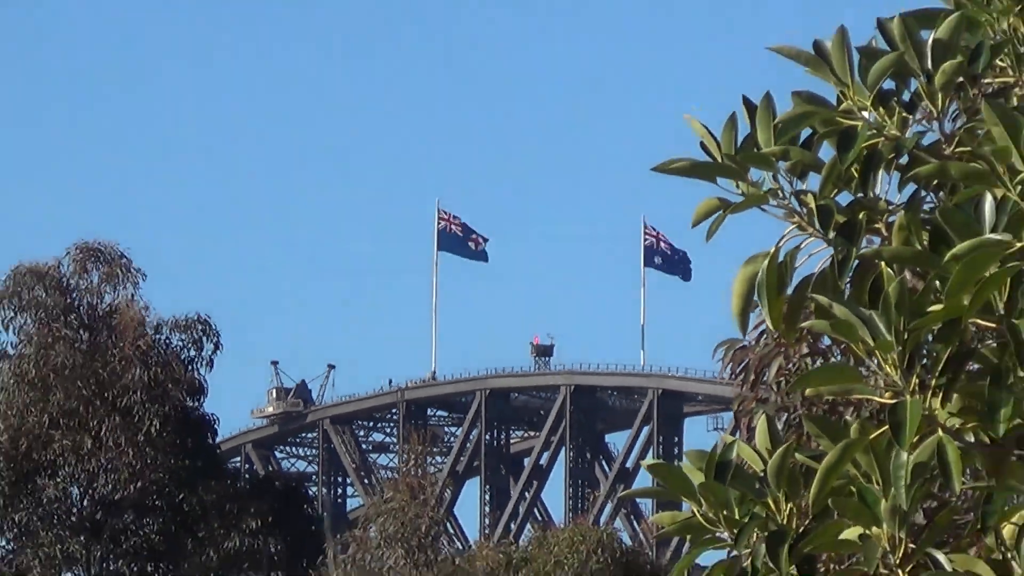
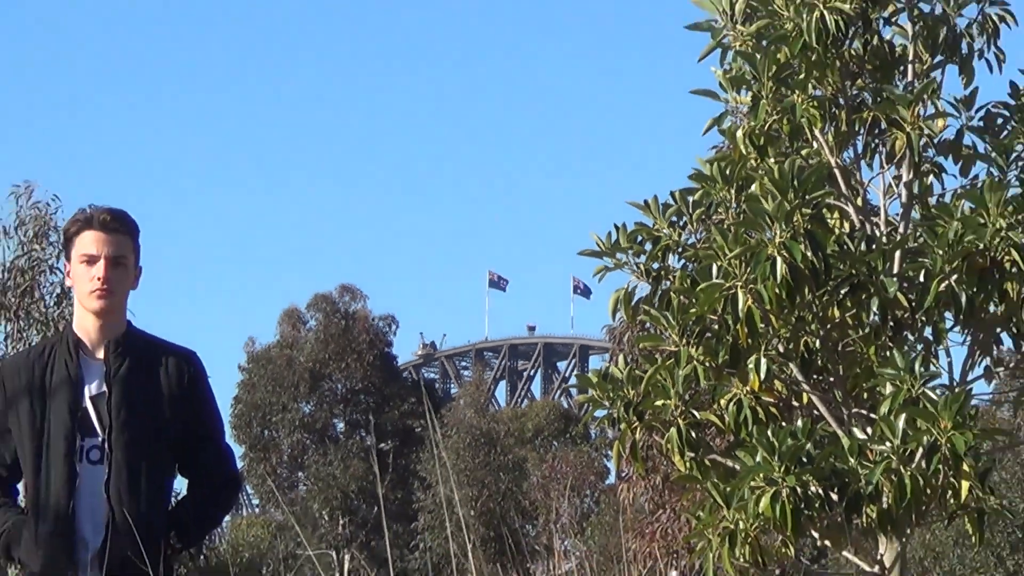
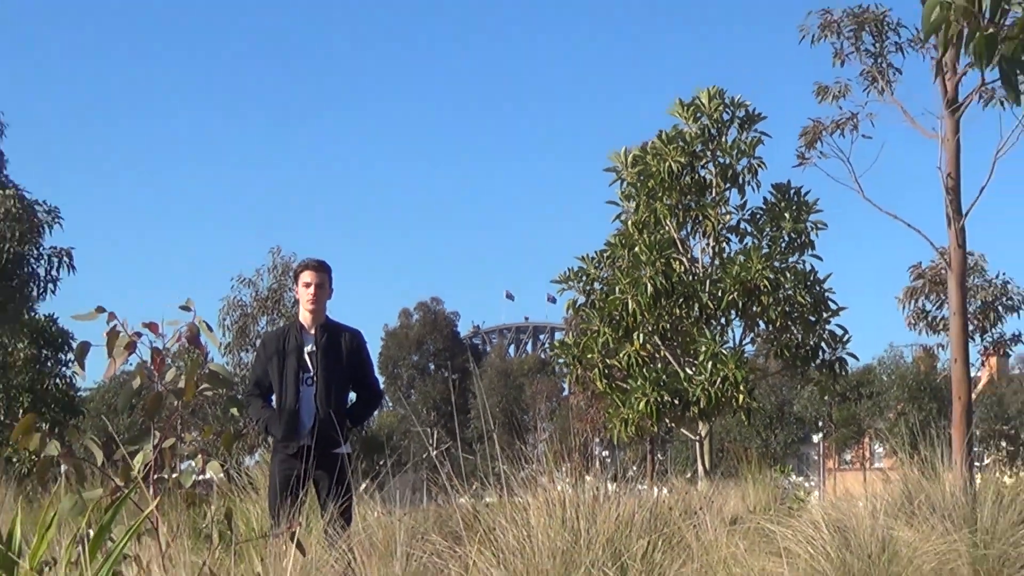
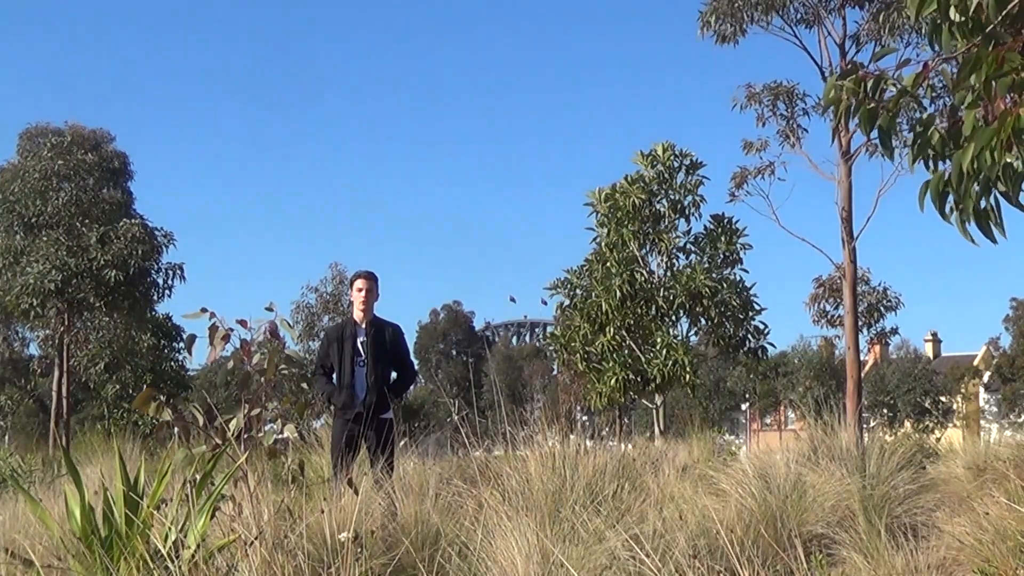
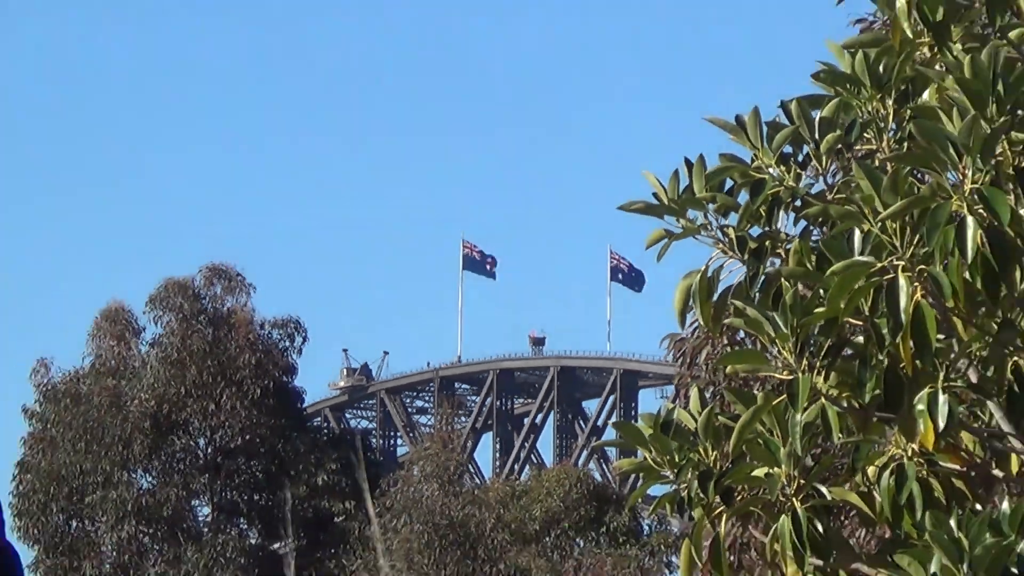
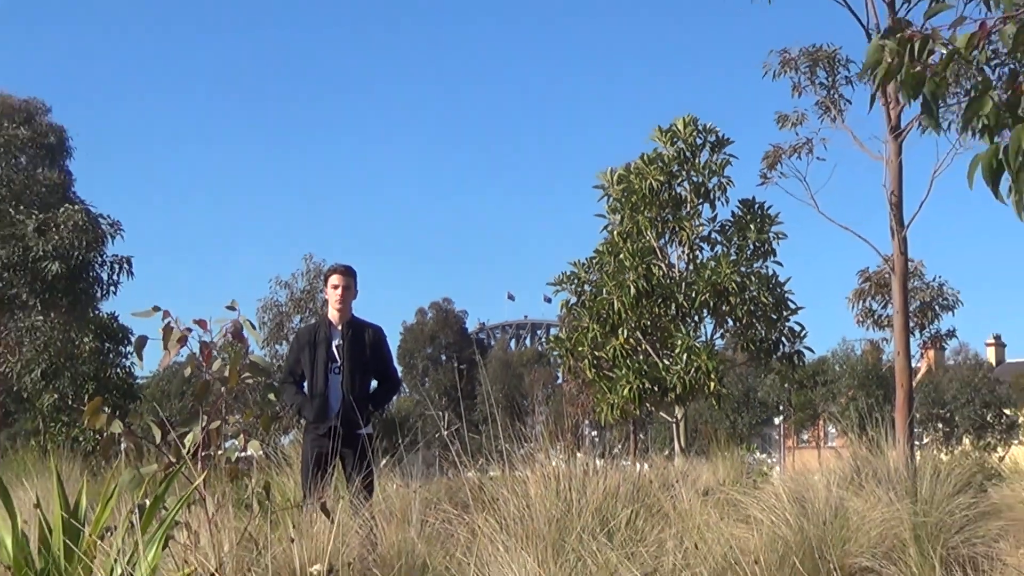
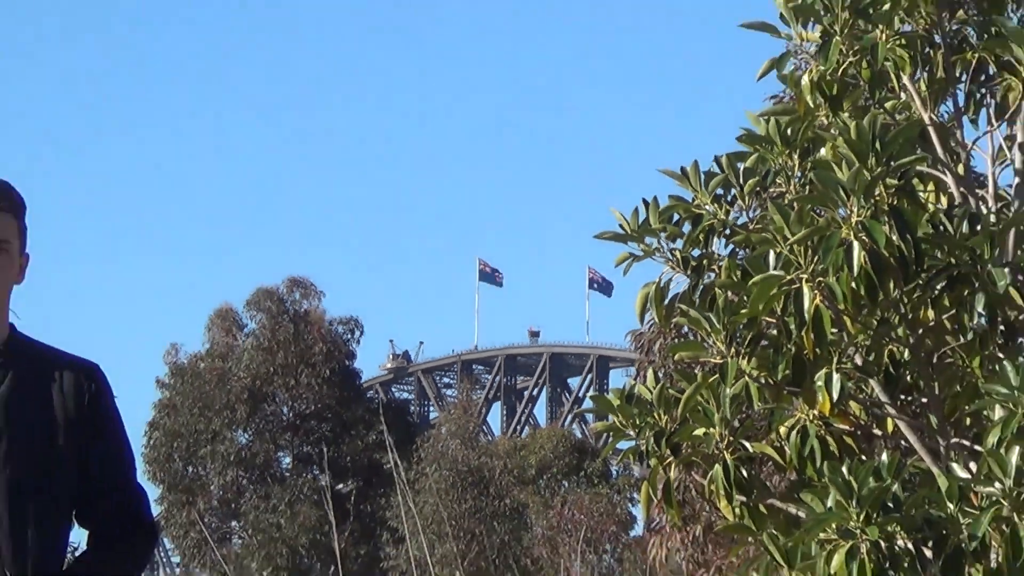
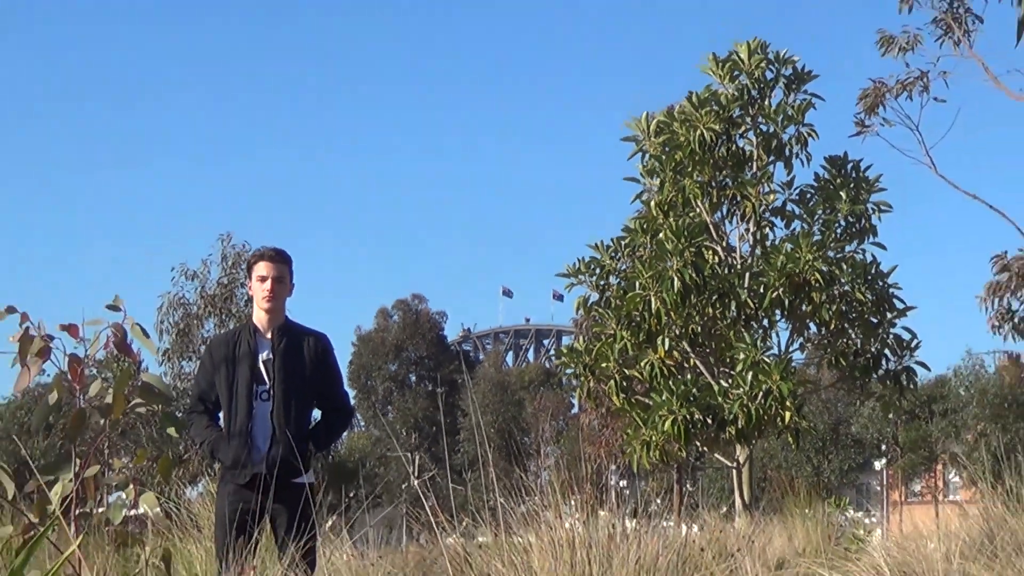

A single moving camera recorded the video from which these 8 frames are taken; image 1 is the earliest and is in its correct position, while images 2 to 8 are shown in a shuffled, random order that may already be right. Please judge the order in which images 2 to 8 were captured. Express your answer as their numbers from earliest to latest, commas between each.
5, 7, 2, 8, 3, 6, 4
